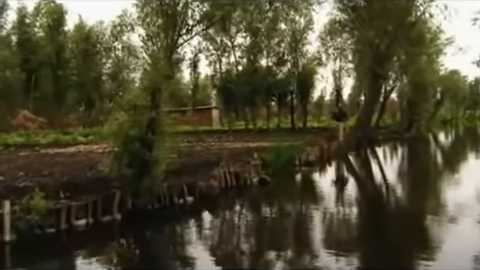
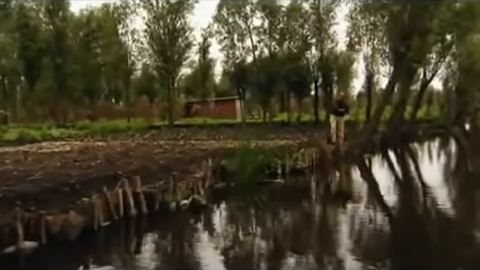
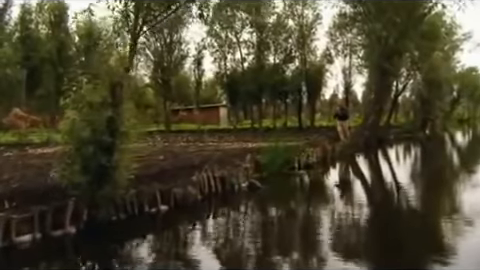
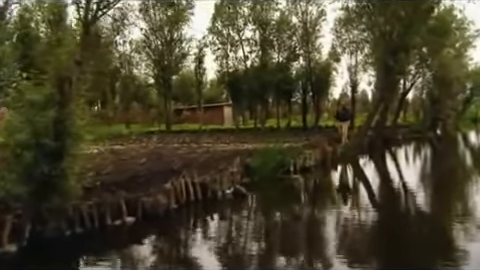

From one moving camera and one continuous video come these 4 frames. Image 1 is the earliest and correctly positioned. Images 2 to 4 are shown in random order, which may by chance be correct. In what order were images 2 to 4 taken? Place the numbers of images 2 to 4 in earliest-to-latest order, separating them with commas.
3, 4, 2
